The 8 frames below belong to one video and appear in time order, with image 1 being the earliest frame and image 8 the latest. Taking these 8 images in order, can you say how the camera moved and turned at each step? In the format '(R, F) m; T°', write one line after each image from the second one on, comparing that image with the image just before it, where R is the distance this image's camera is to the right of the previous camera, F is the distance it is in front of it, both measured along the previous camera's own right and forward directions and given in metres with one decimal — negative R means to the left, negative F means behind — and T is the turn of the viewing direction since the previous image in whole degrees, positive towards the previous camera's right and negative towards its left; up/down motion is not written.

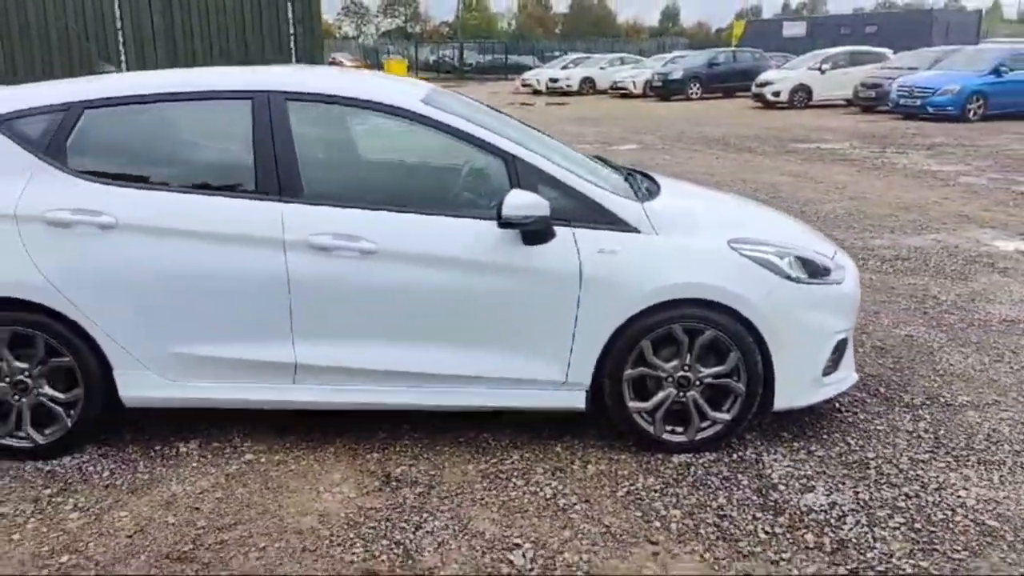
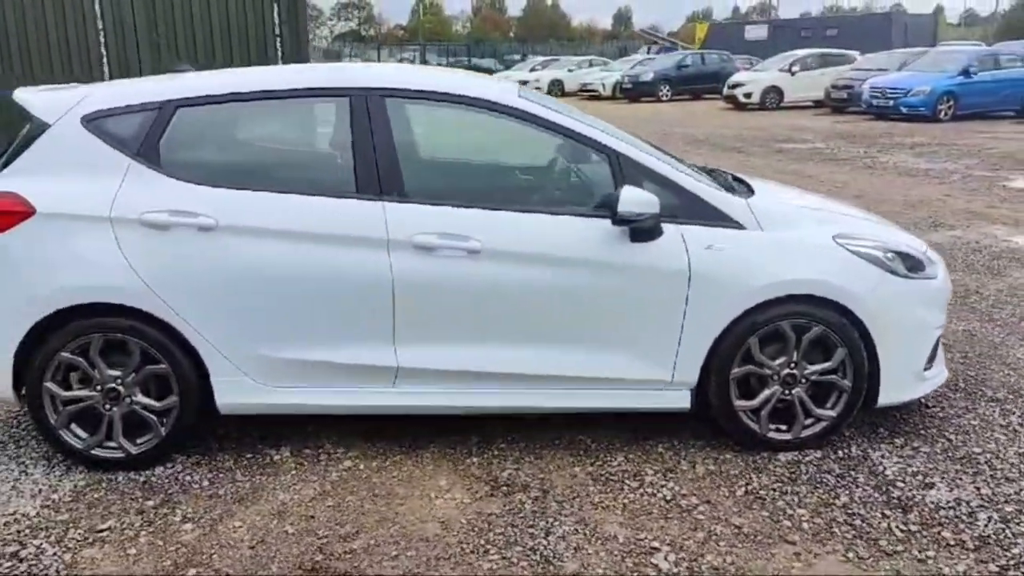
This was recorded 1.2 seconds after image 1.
(-0.6, +0.1) m; +2°
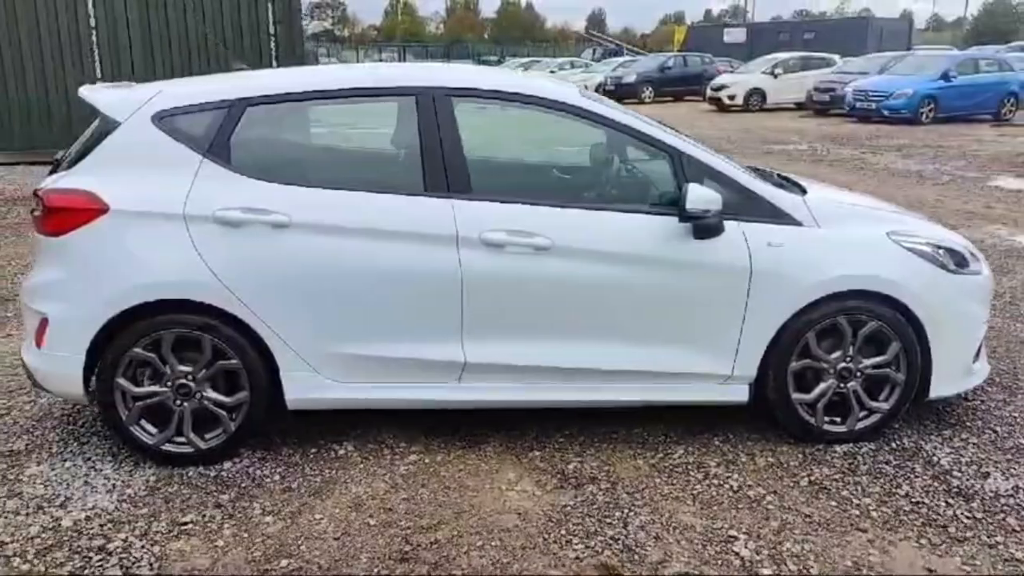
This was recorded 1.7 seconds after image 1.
(-0.4, -0.1) m; +1°
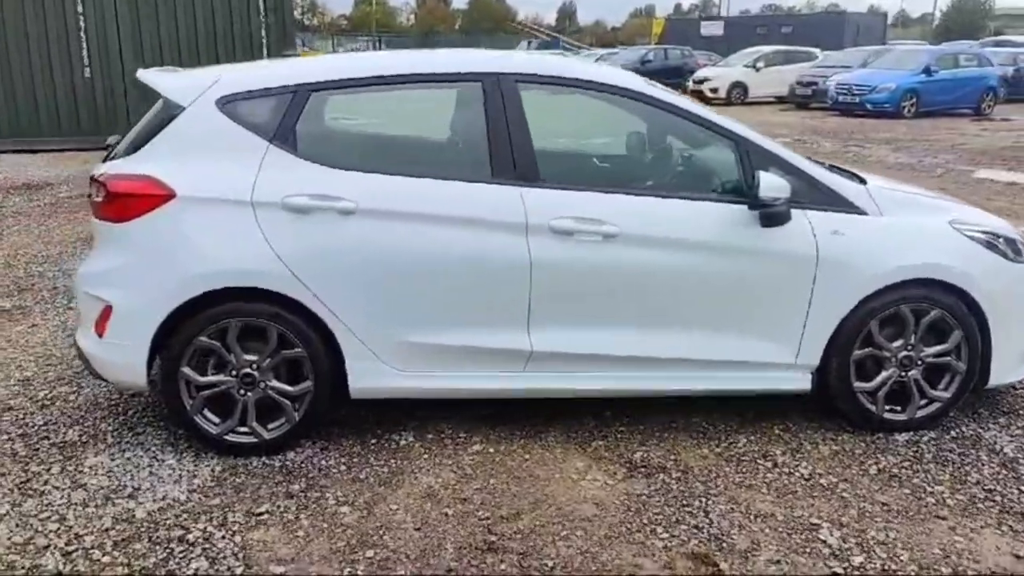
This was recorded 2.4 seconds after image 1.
(-0.4, 0.0) m; +2°
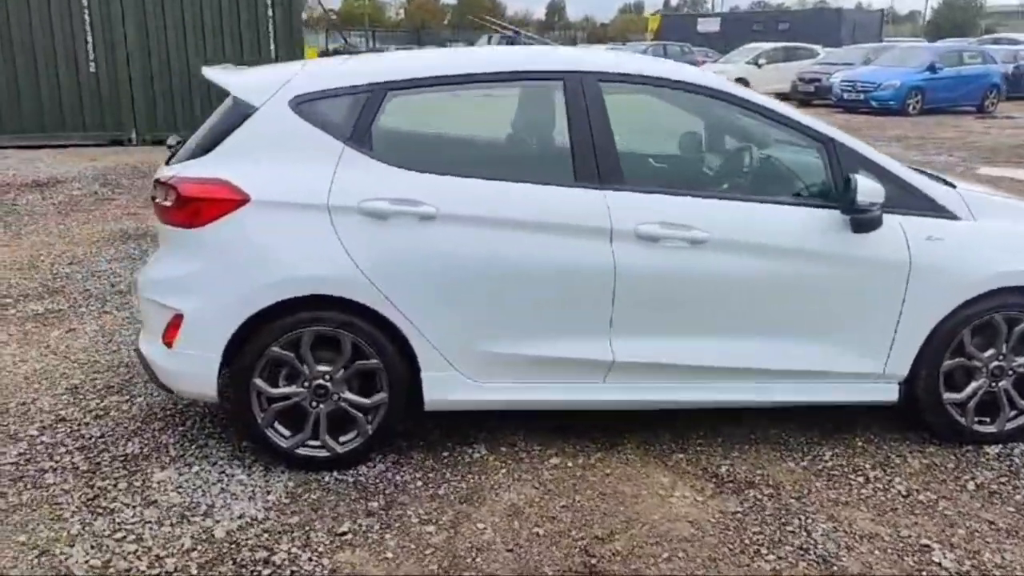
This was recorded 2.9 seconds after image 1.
(-0.3, +0.1) m; 0°
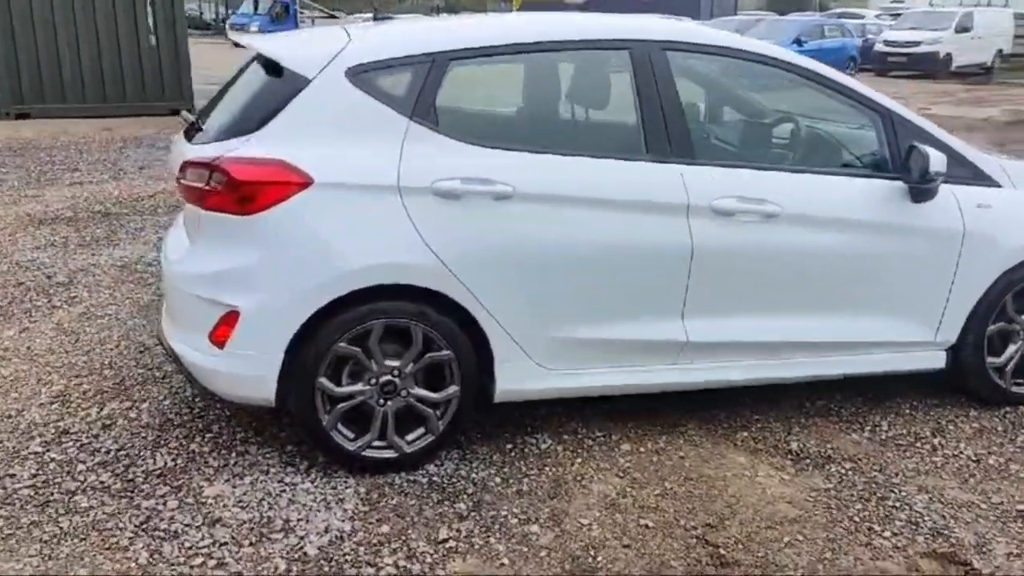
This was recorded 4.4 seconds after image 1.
(-0.7, +0.2) m; +8°
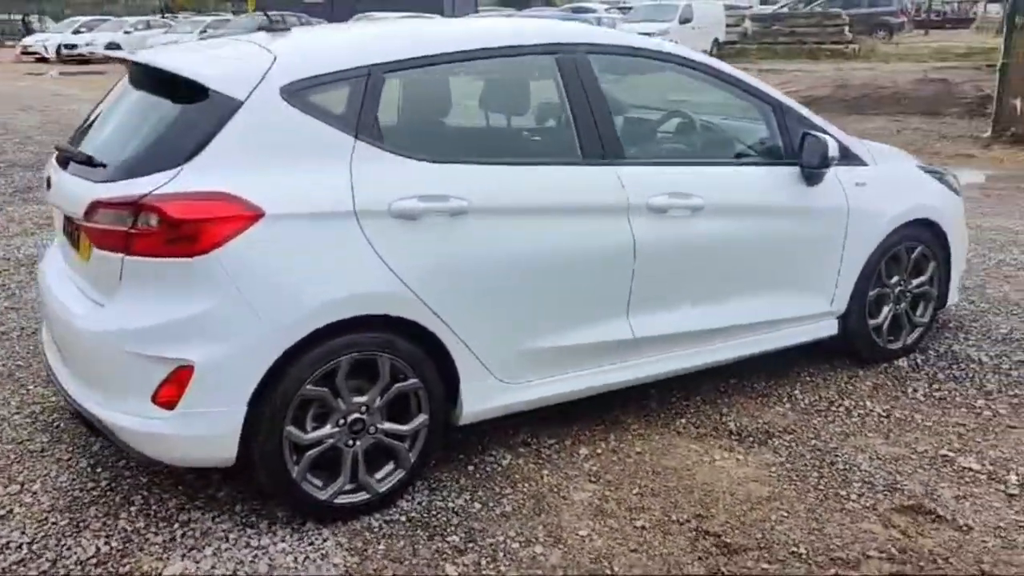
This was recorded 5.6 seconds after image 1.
(-0.6, +0.2) m; +15°
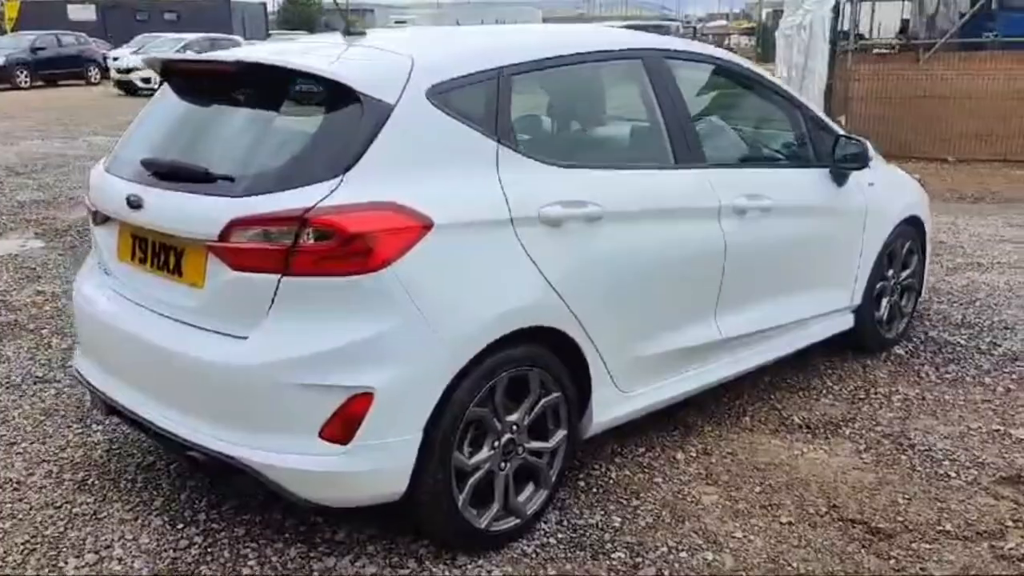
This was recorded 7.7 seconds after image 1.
(-1.1, +0.2) m; +13°
